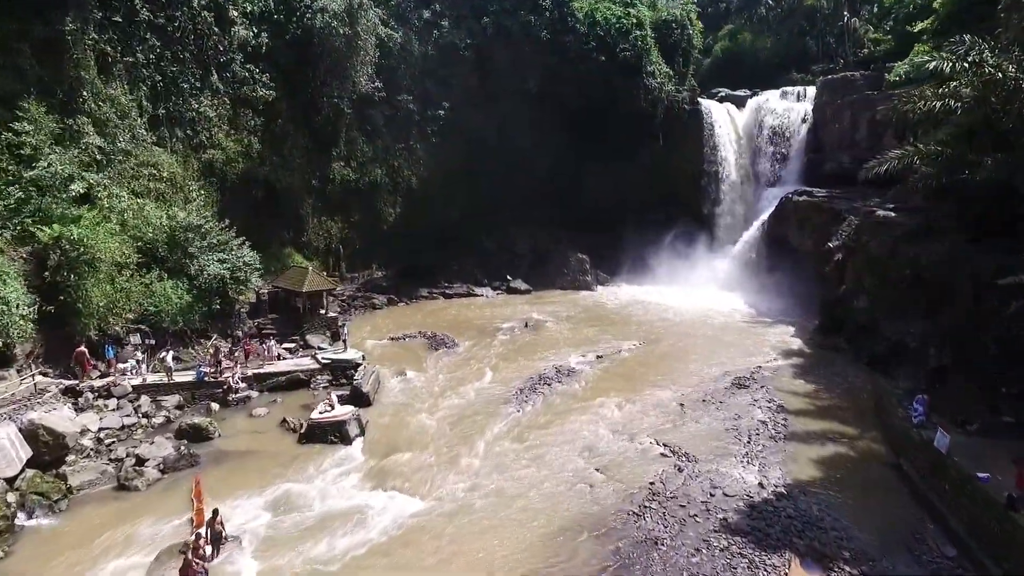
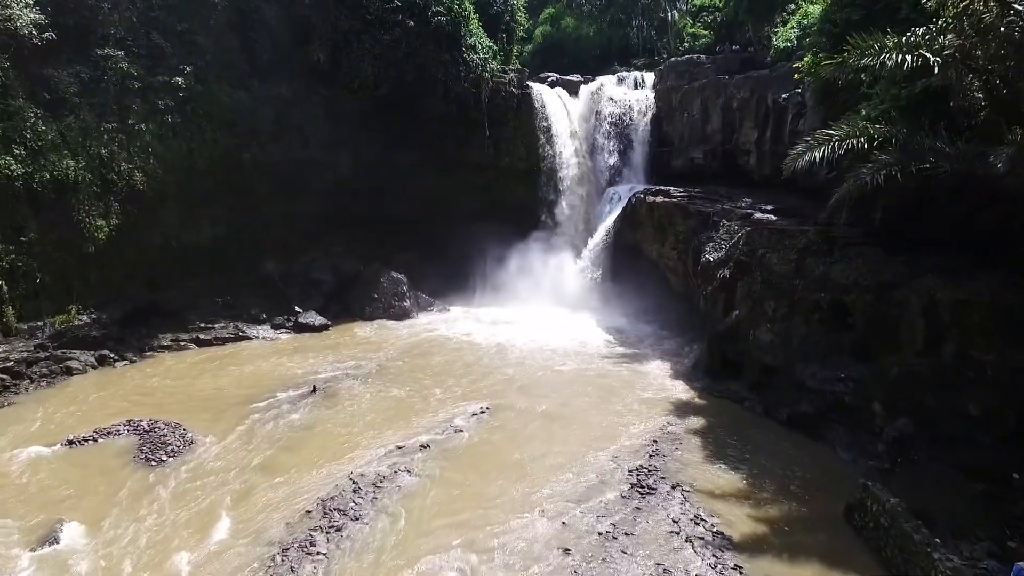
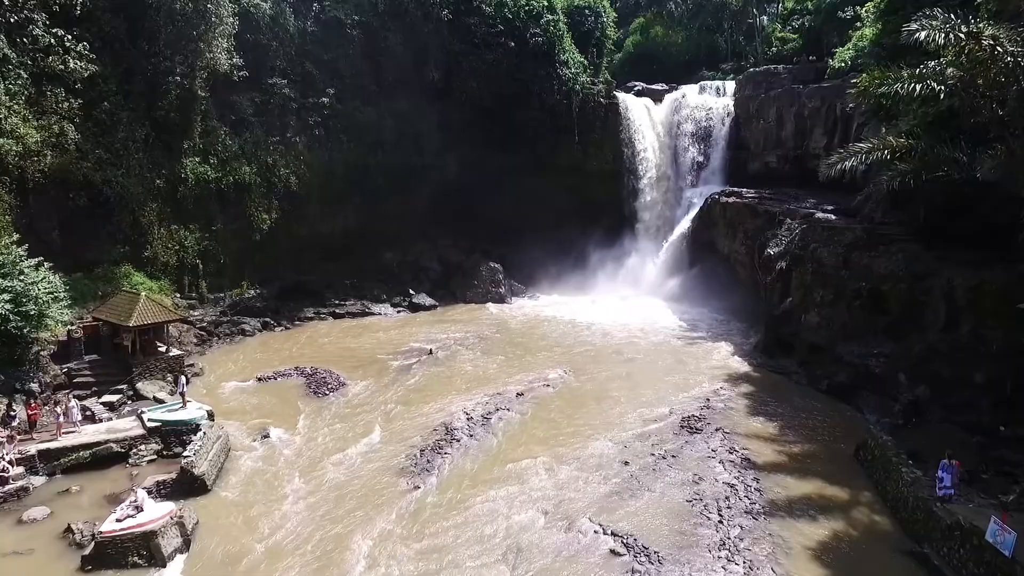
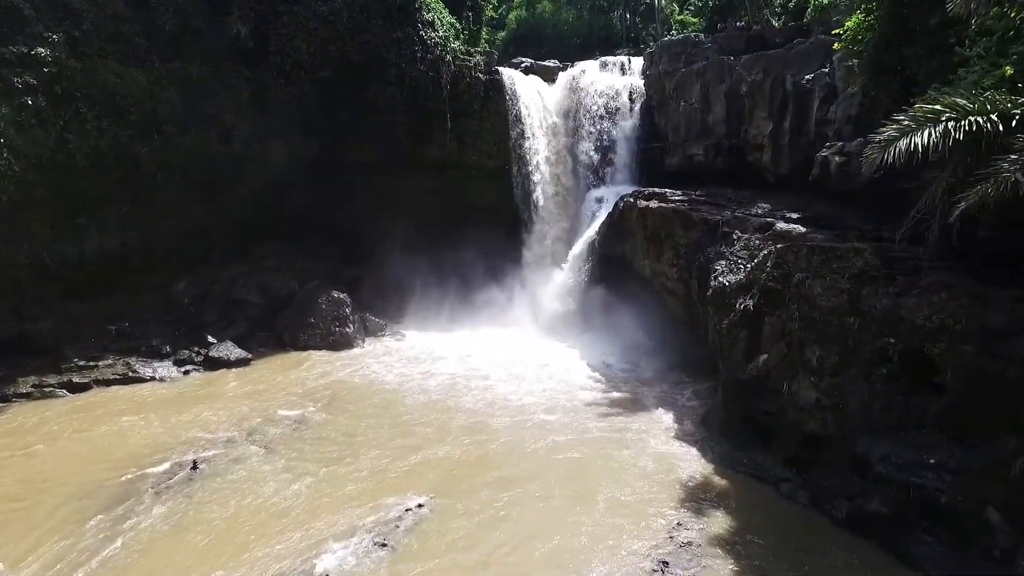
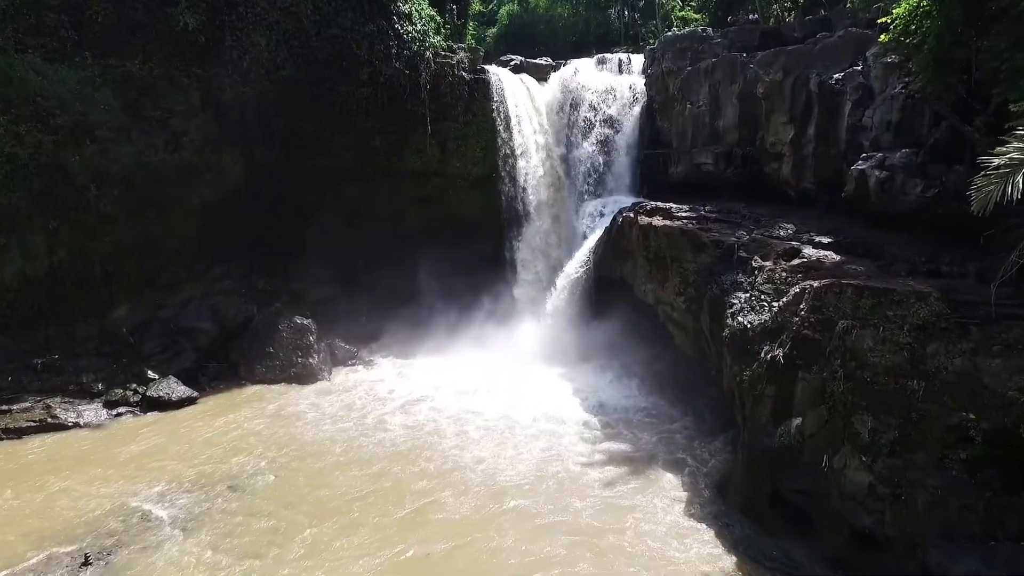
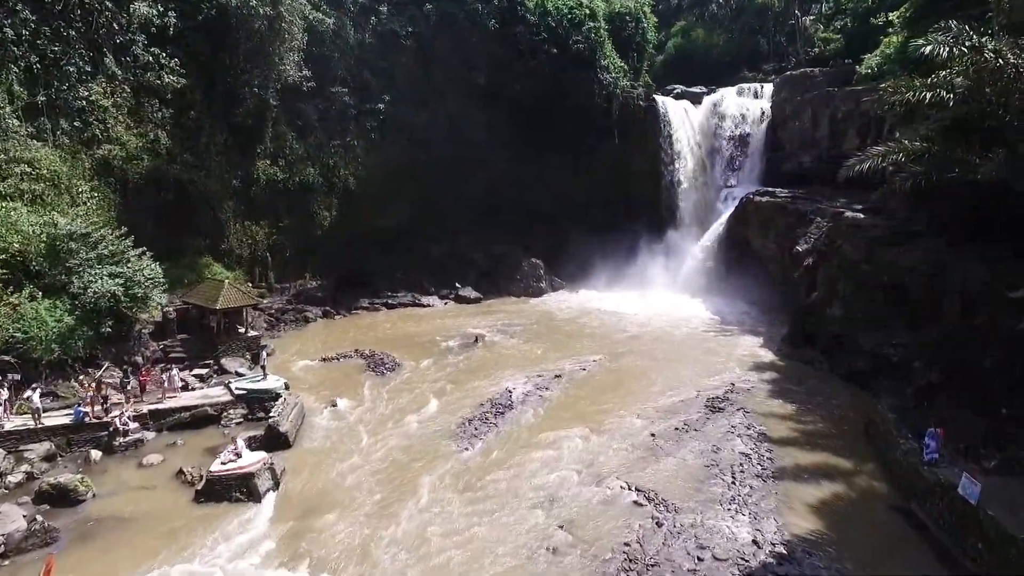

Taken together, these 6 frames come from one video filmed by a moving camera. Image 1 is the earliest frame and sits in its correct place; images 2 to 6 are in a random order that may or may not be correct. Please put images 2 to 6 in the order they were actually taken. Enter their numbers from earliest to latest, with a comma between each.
6, 3, 2, 4, 5
